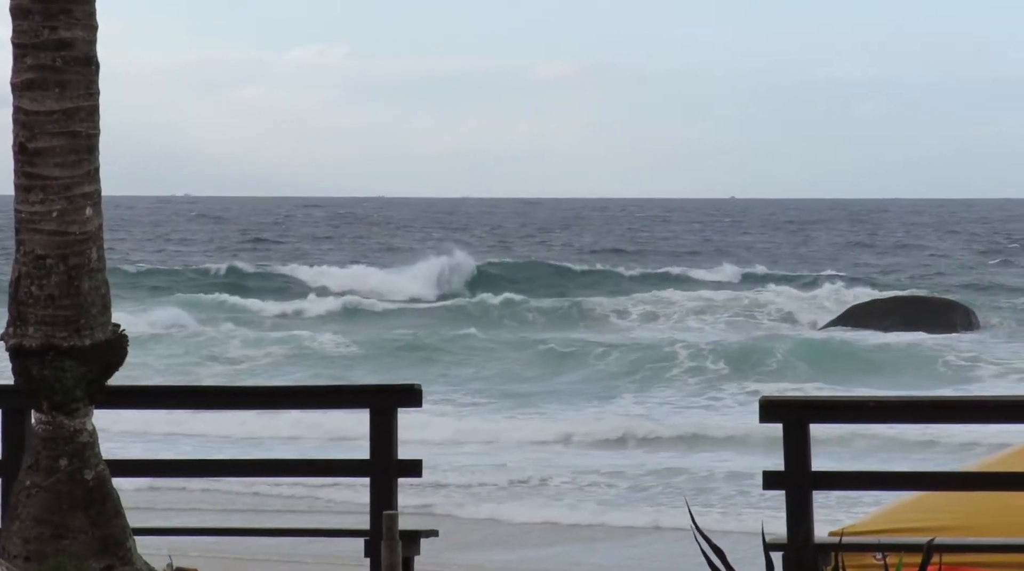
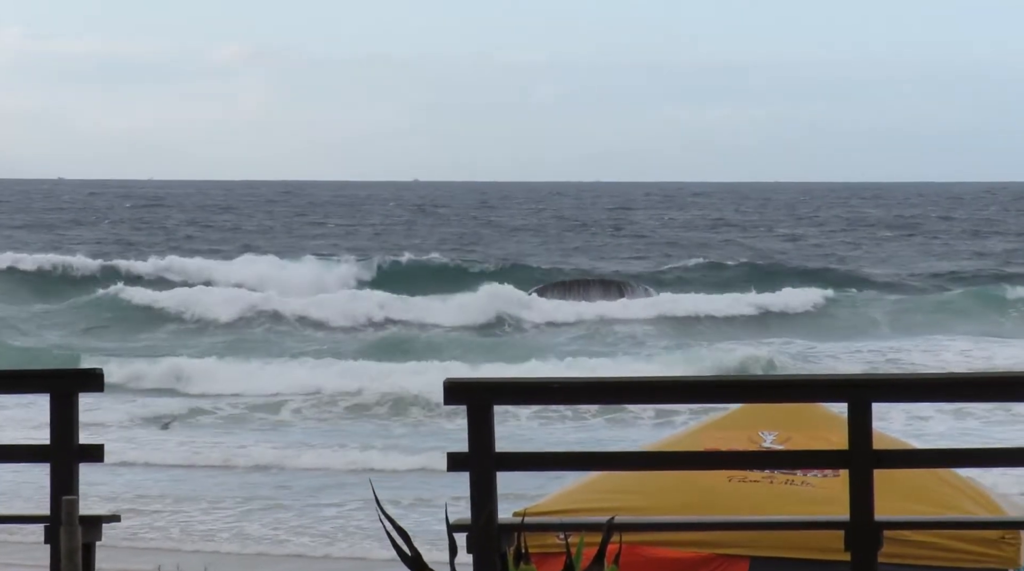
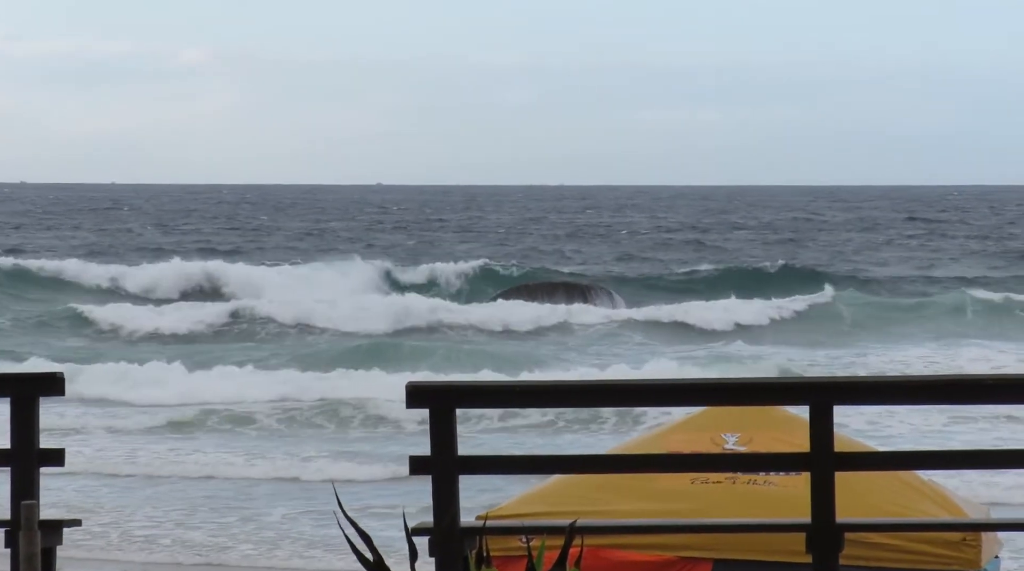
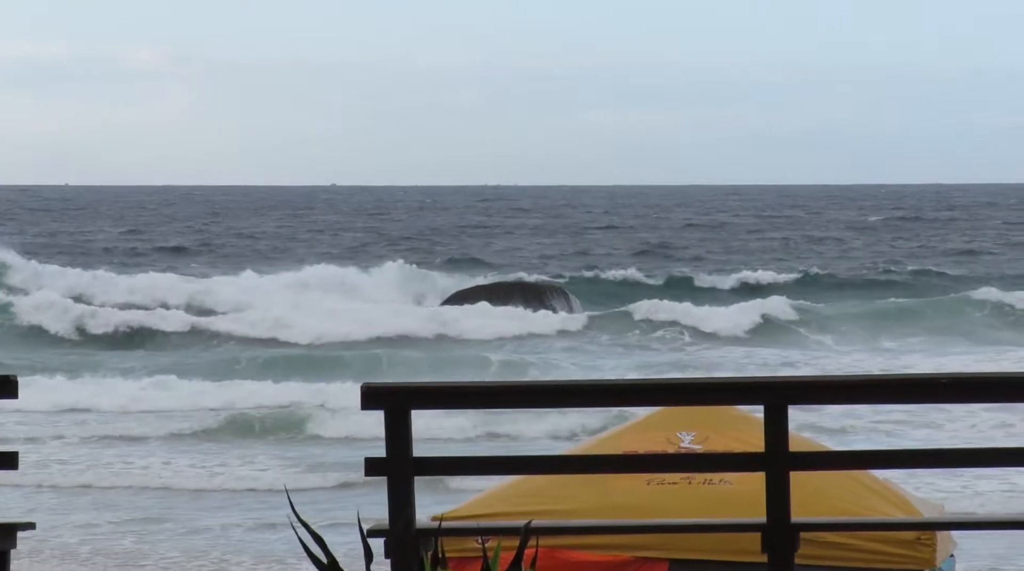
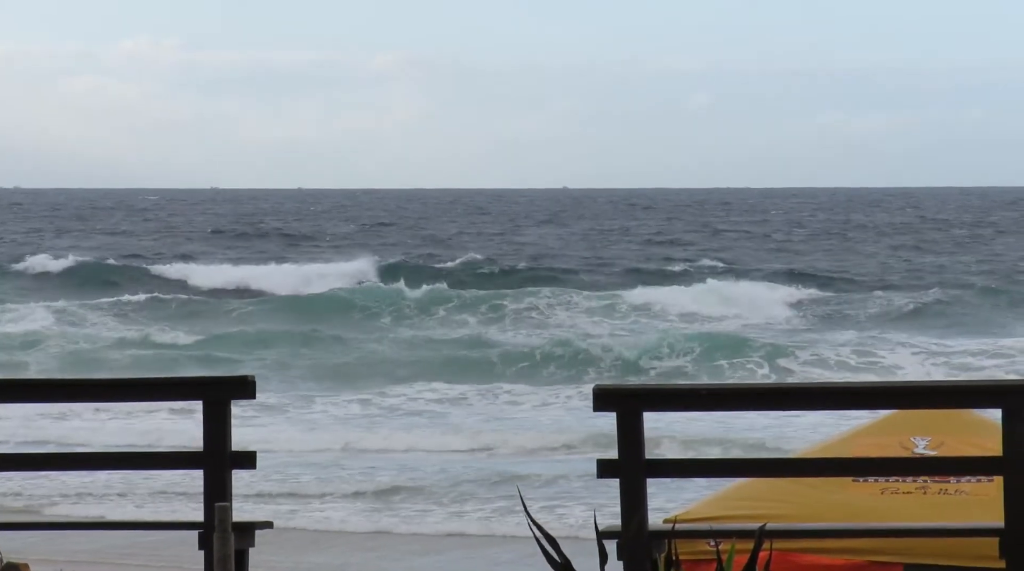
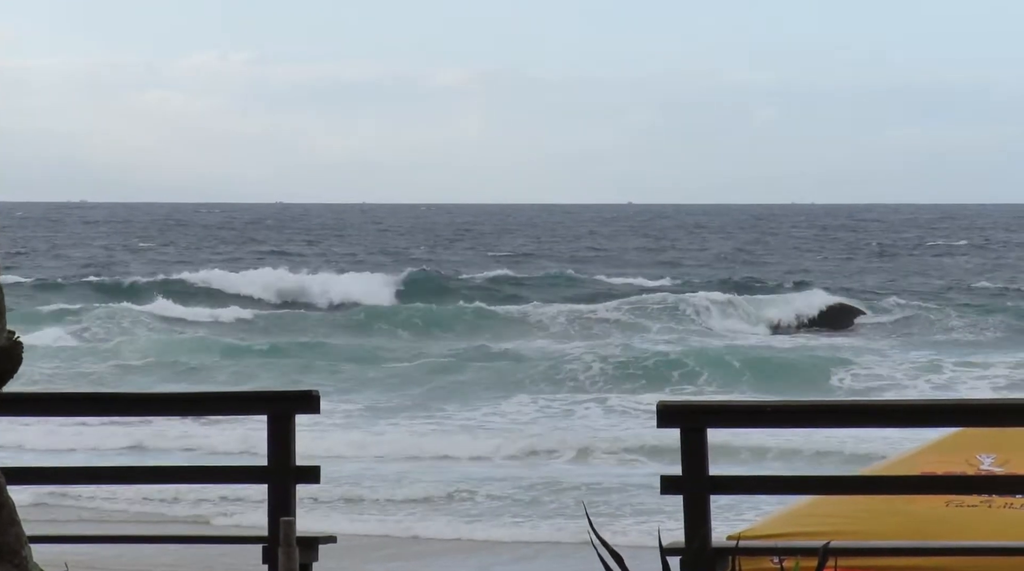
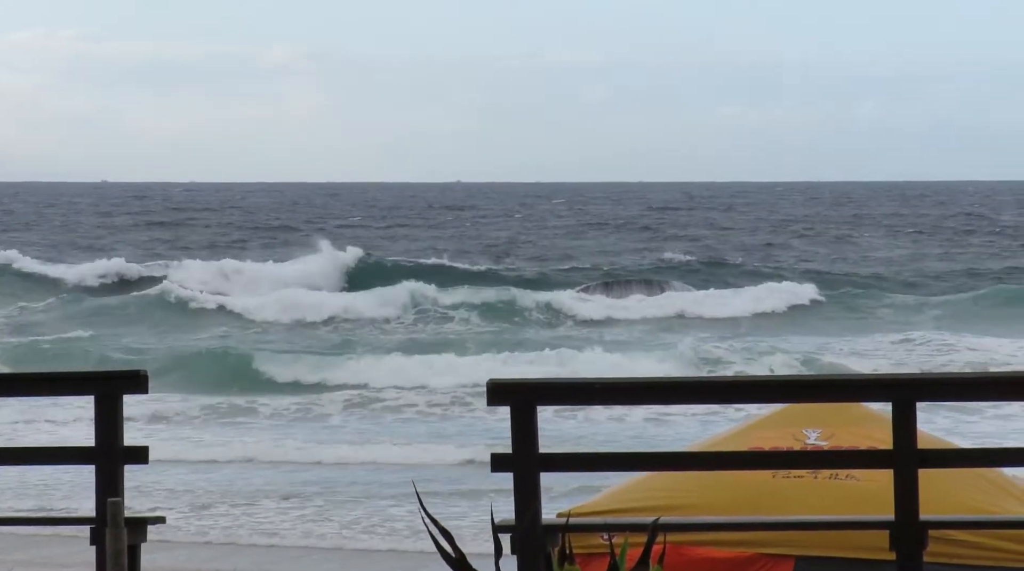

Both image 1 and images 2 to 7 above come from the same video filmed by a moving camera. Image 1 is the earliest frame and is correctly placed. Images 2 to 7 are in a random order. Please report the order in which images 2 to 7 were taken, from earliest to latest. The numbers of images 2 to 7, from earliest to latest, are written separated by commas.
6, 5, 7, 2, 3, 4
